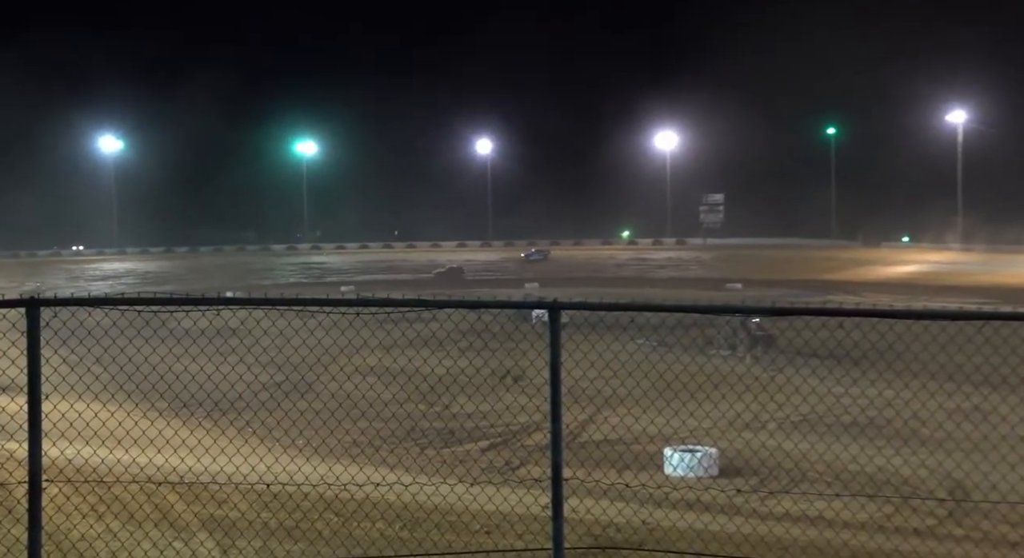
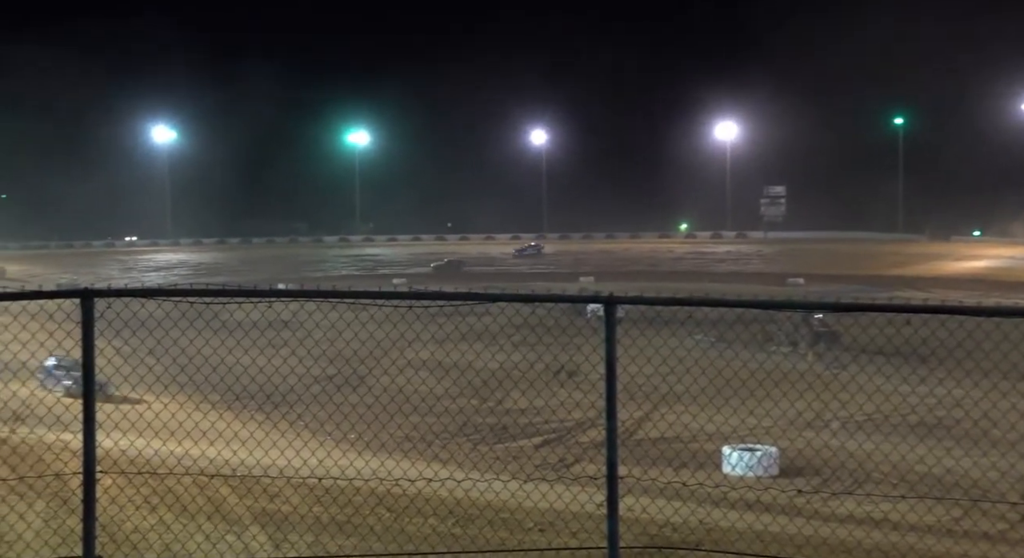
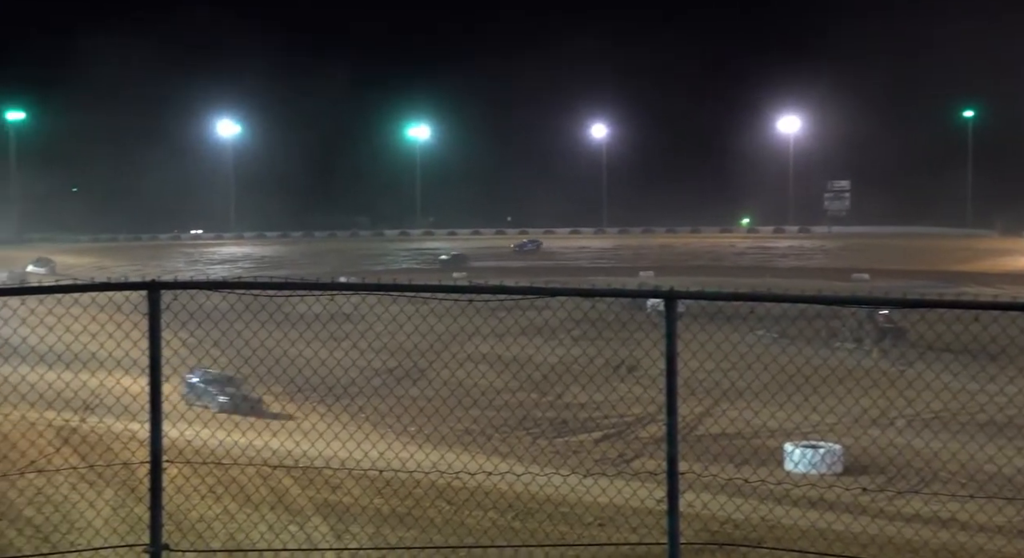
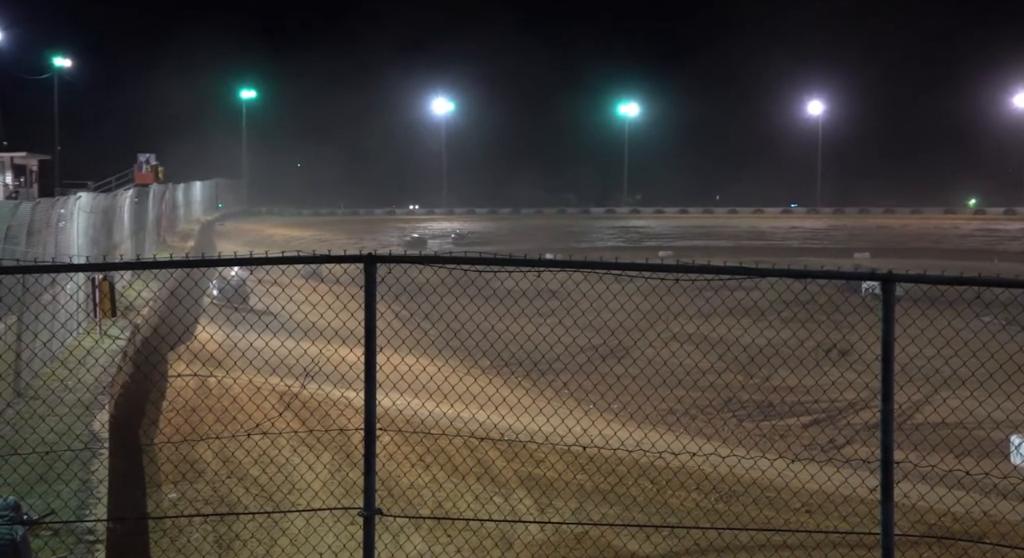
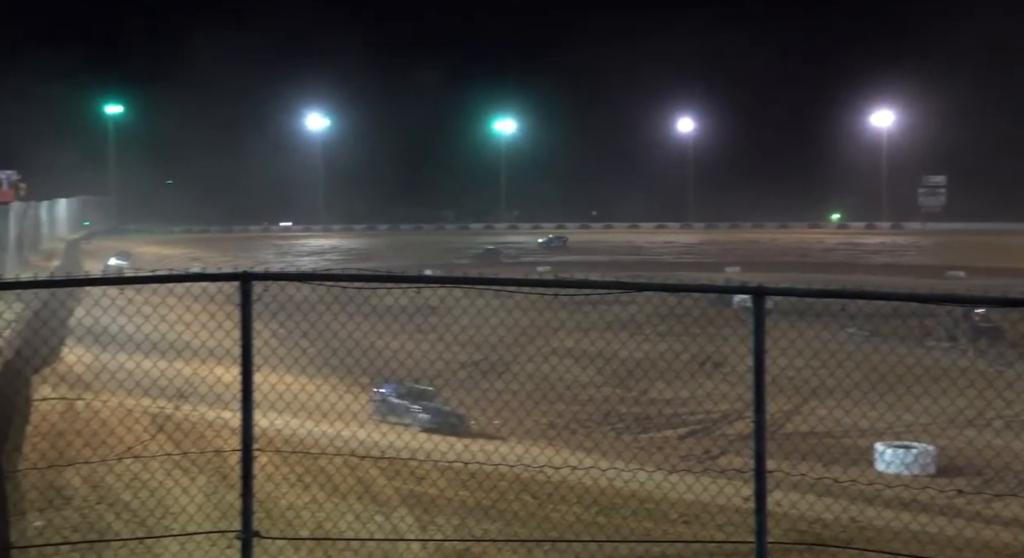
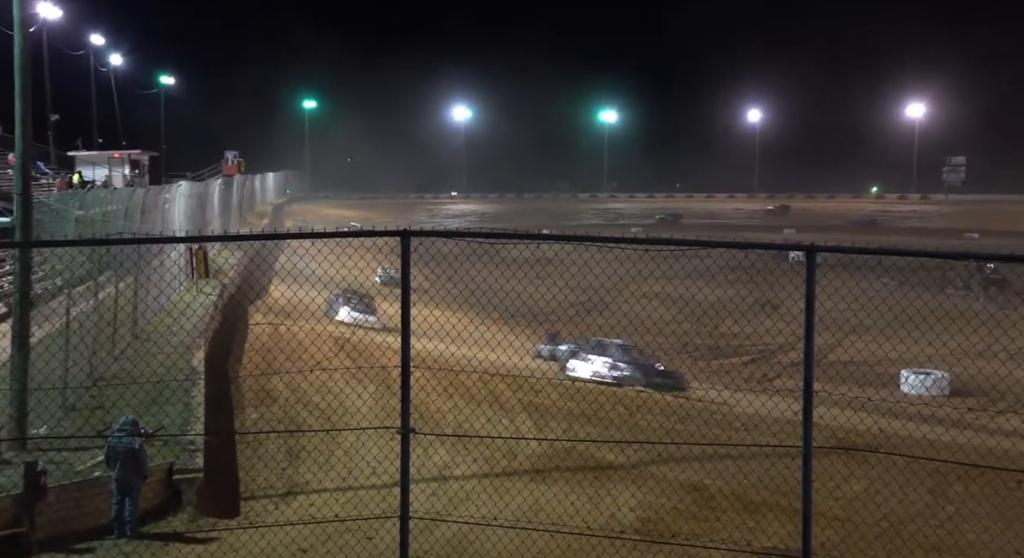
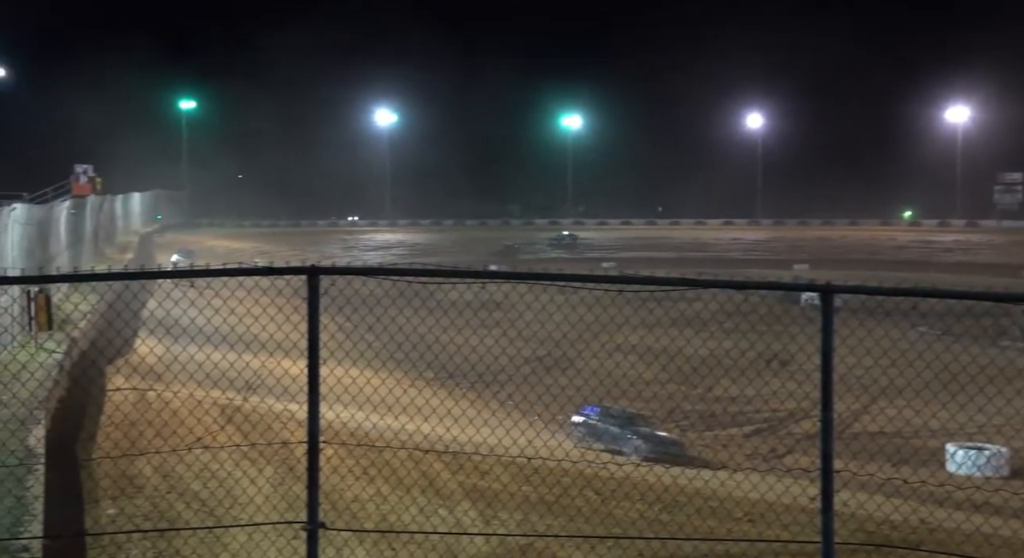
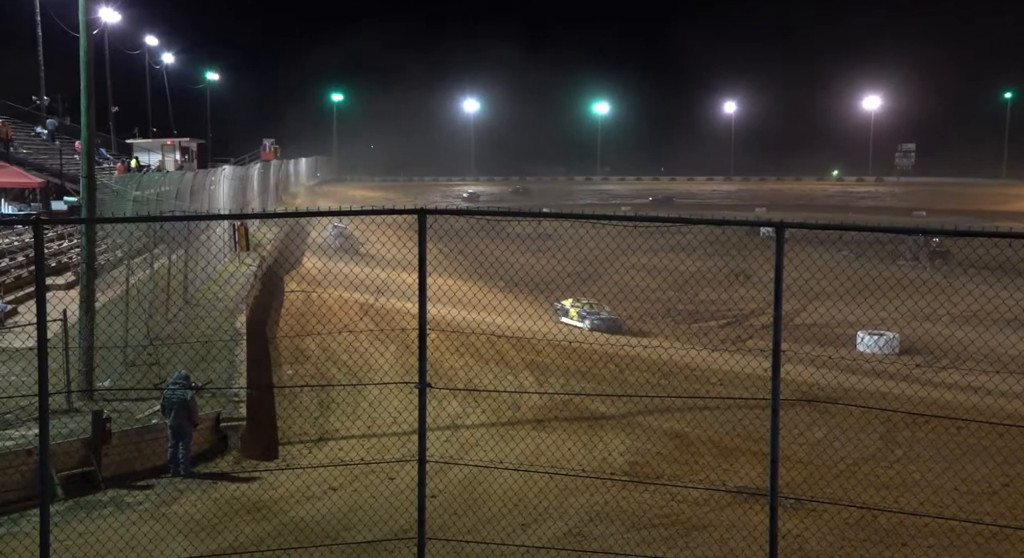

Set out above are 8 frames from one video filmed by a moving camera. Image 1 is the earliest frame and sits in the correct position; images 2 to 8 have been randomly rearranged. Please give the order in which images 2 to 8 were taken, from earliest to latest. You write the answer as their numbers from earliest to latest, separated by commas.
2, 3, 5, 7, 4, 6, 8
